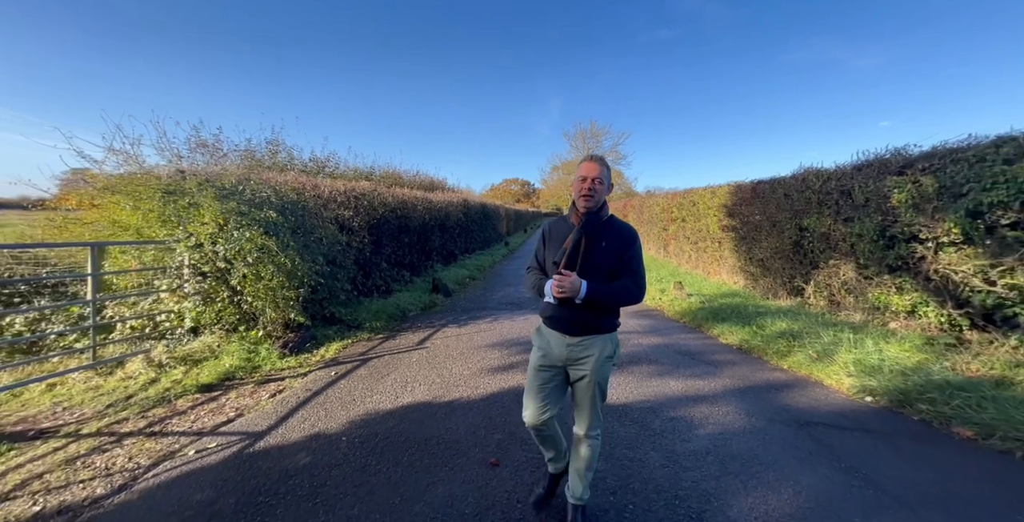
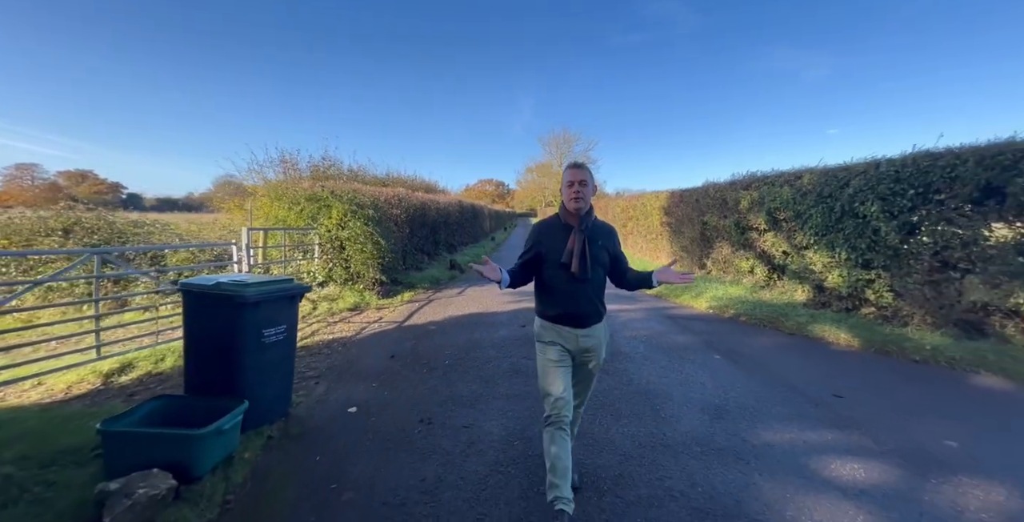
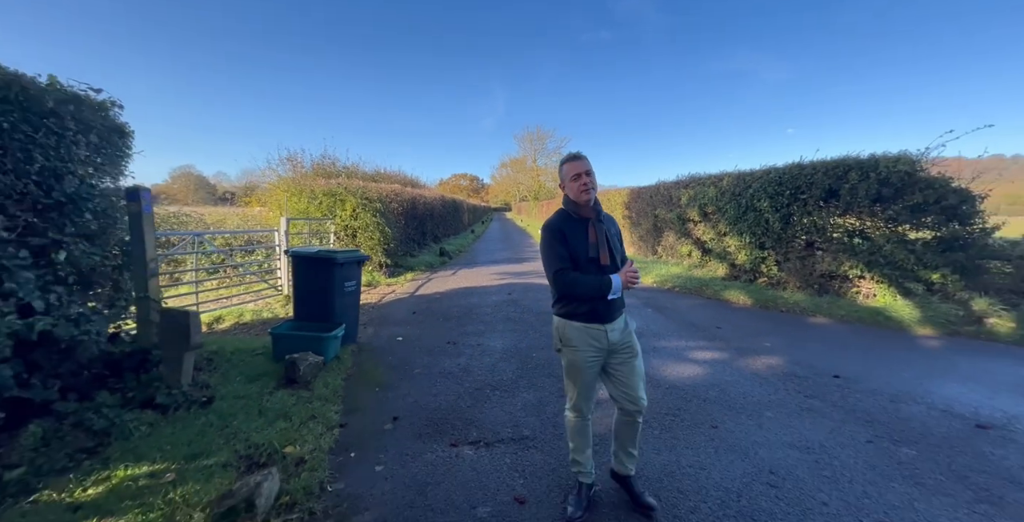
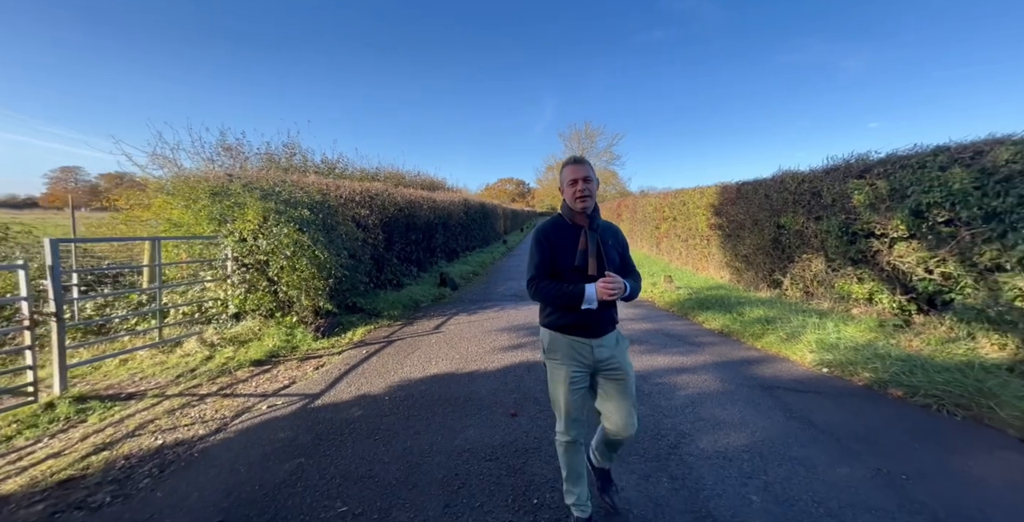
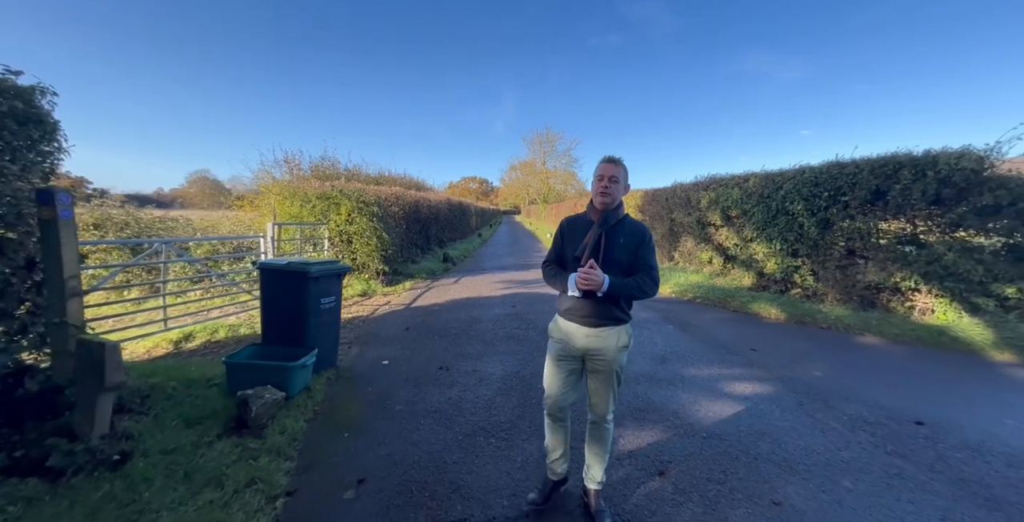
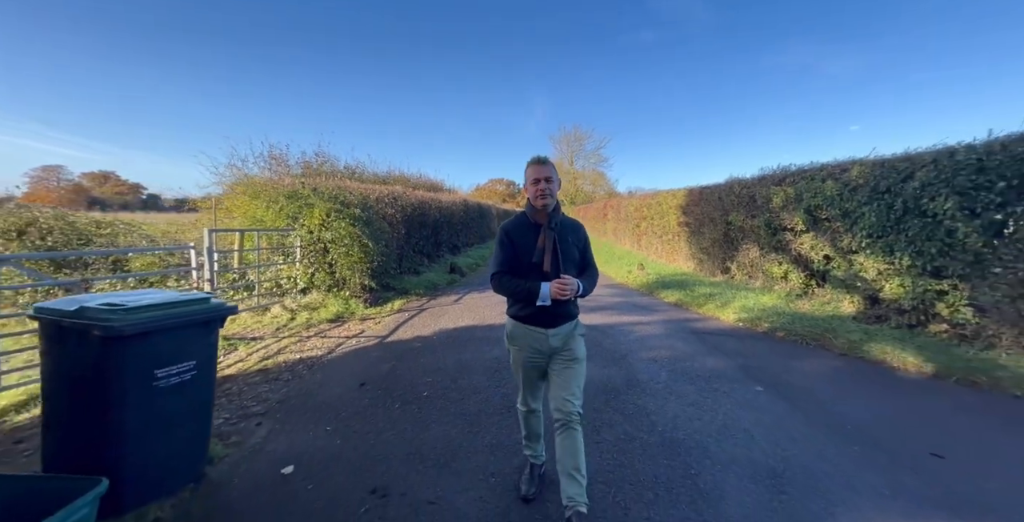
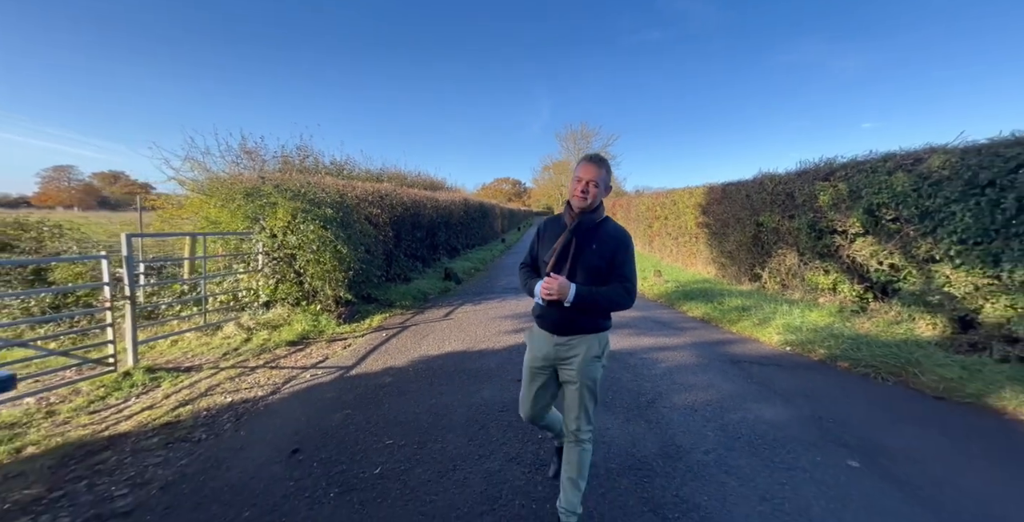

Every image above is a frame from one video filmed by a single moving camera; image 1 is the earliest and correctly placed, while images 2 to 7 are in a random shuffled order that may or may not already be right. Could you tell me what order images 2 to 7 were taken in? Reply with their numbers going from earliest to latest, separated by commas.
4, 7, 6, 2, 5, 3
